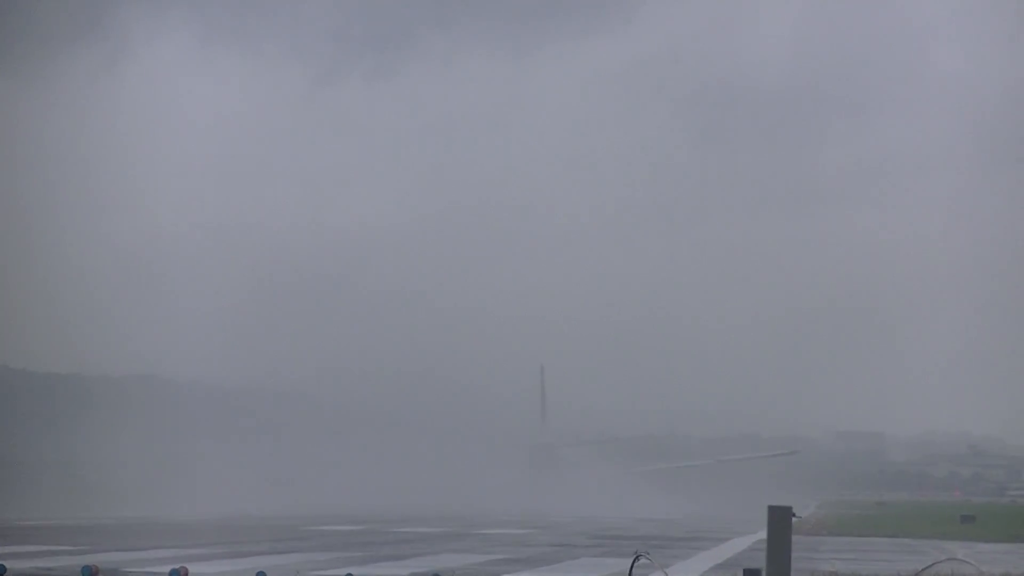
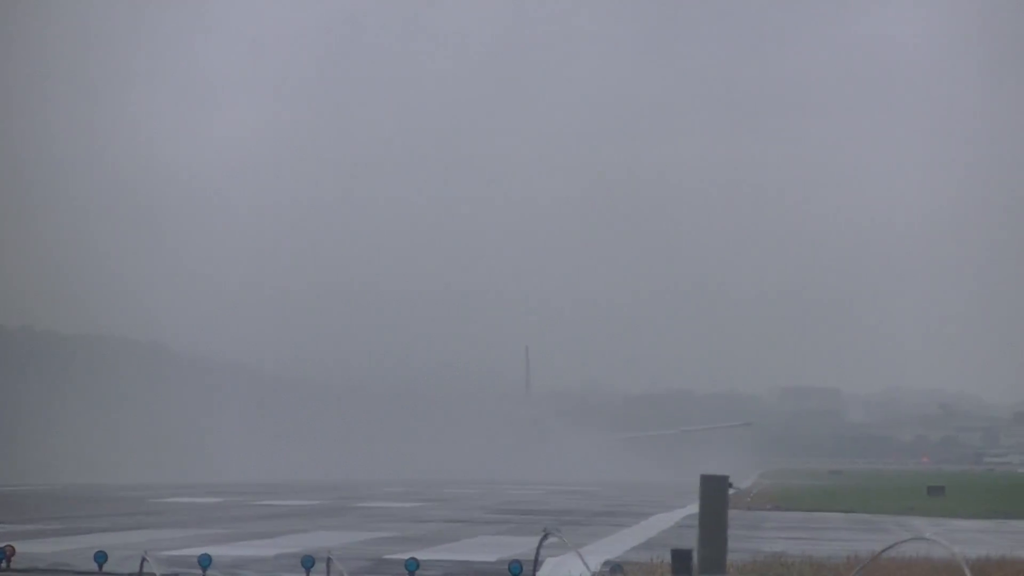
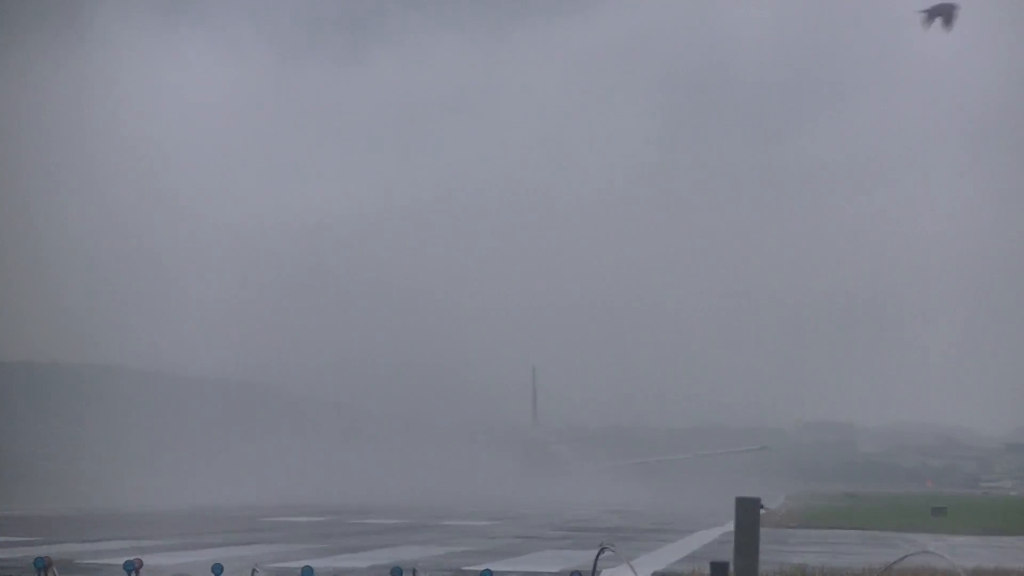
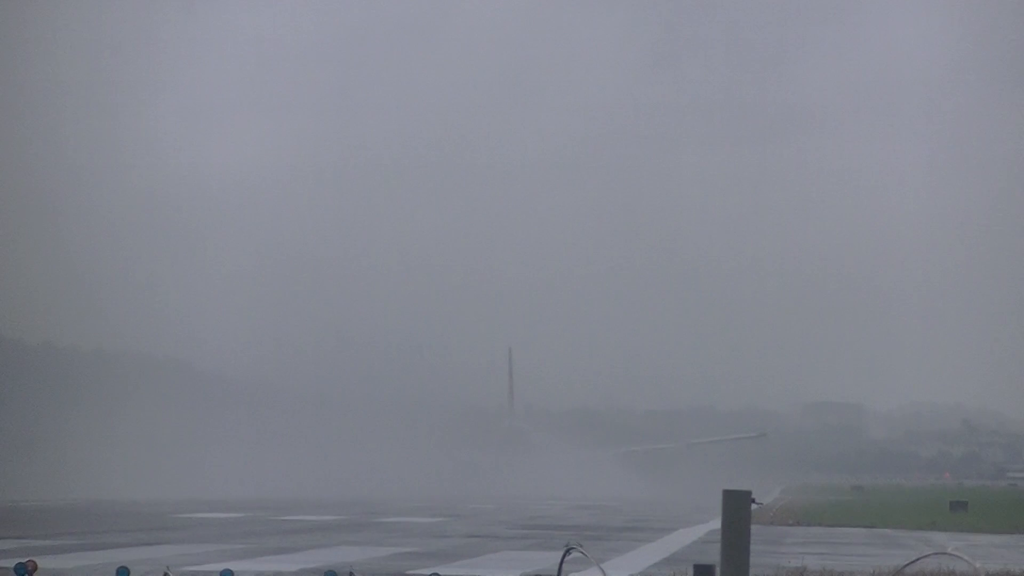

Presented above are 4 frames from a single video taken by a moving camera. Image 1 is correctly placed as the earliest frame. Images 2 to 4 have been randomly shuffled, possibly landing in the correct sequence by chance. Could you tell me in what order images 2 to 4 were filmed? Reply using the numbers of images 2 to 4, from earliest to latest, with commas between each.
3, 4, 2
